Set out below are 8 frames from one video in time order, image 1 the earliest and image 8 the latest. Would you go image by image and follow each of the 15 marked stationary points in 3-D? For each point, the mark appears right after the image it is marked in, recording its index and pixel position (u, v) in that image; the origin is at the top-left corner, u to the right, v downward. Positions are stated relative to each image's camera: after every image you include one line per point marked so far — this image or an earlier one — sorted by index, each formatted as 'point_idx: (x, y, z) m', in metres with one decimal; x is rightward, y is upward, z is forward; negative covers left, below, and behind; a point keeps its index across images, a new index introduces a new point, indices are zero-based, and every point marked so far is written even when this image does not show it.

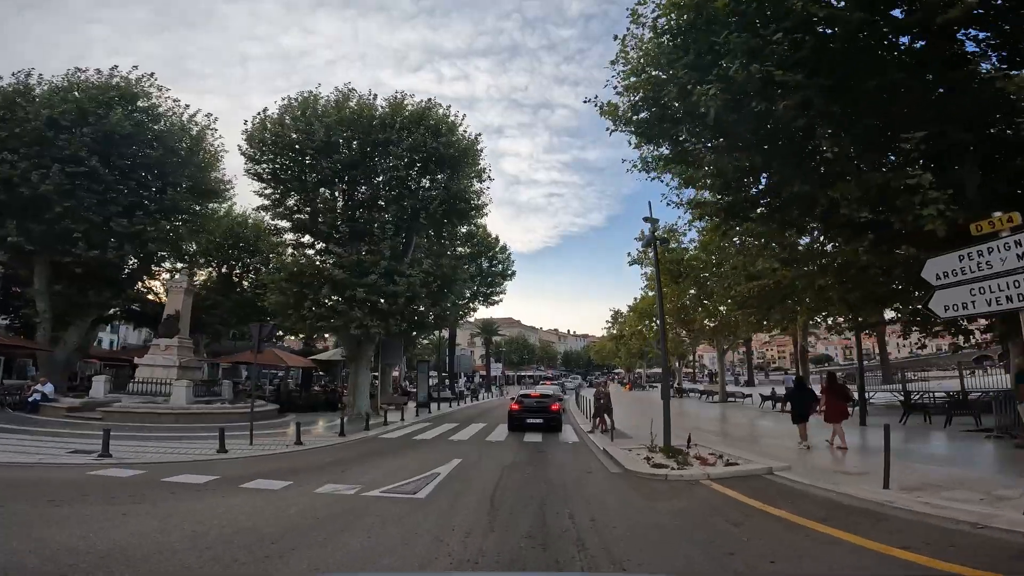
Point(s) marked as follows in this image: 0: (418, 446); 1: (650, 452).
0: (-2.6, -4.4, +16.6) m
1: (+3.1, -3.6, +12.9) m
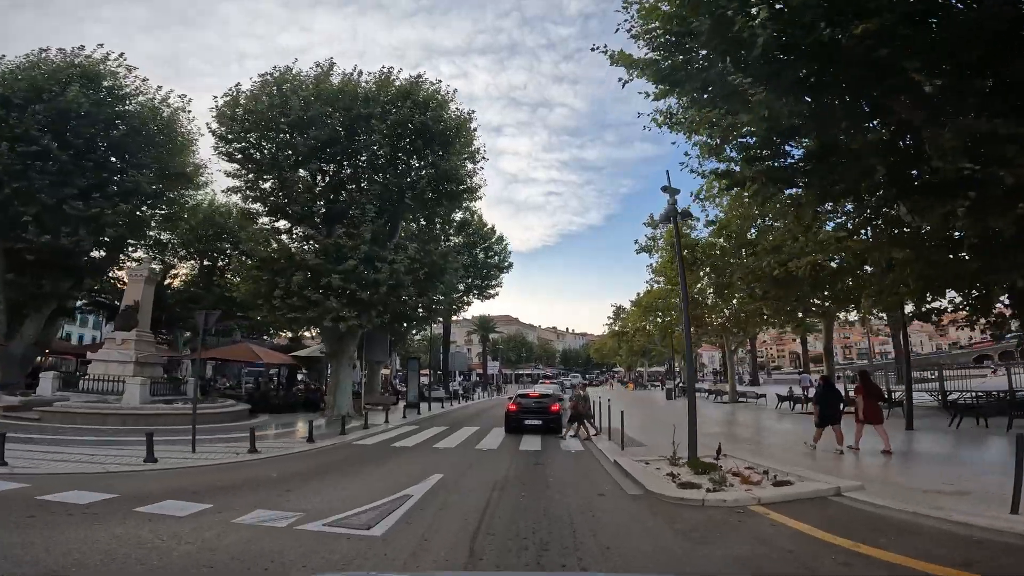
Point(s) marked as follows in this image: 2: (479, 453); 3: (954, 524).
0: (-2.8, -4.0, +14.3) m
1: (+3.0, -3.2, +10.6) m
2: (-0.8, -3.9, +14.0) m
3: (+4.9, -2.6, +6.5) m
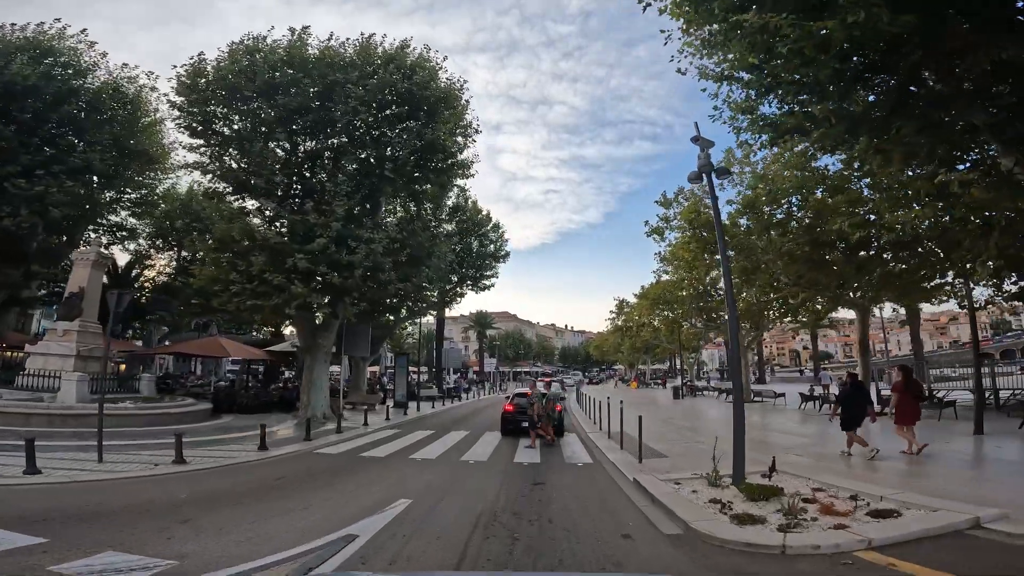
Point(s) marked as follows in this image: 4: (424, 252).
0: (-2.9, -3.5, +11.8) m
1: (+2.8, -2.8, +8.1) m
2: (-0.9, -3.5, +11.5) m
3: (+4.8, -2.2, +4.0) m
4: (-2.9, +1.2, +19.5) m
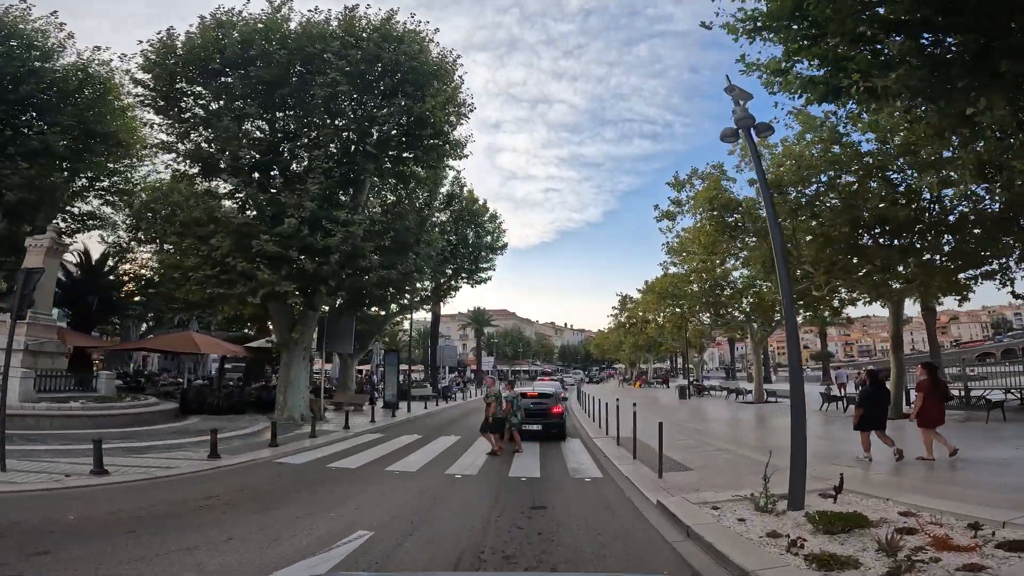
0: (-3.0, -3.2, +10.0) m
1: (+2.7, -2.5, +6.3) m
2: (-1.0, -3.1, +9.6) m
3: (+4.7, -1.9, +2.2) m
4: (-3.0, +1.5, +17.7) m
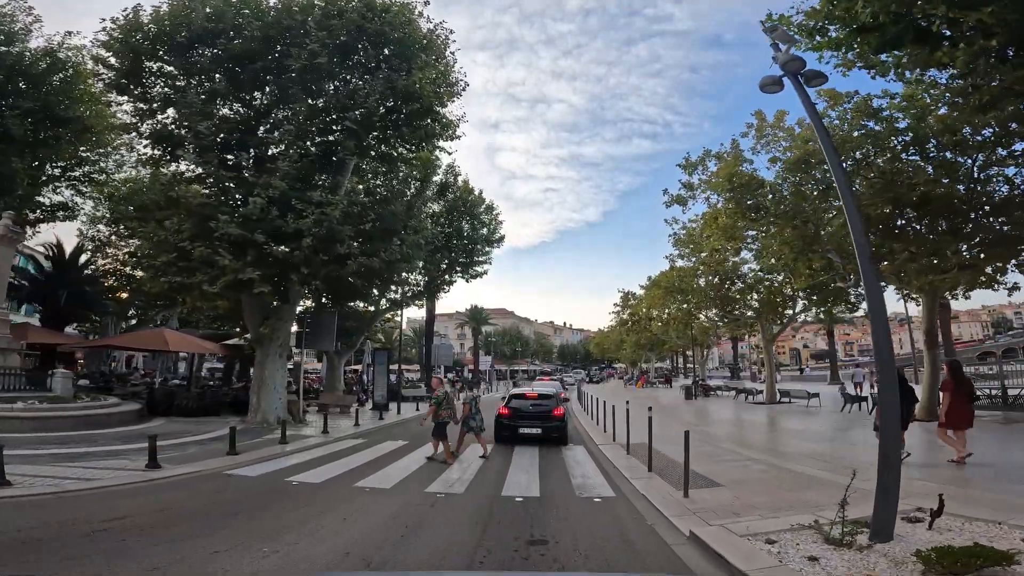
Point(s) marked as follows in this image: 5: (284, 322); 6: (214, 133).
0: (-3.1, -2.9, +8.4) m
1: (+2.7, -2.2, +4.7) m
2: (-1.1, -2.9, +8.0) m
3: (+4.7, -1.6, +0.6) m
4: (-3.1, +1.8, +16.0) m
5: (-6.6, -1.0, +16.8) m
6: (-8.5, +4.5, +16.8) m
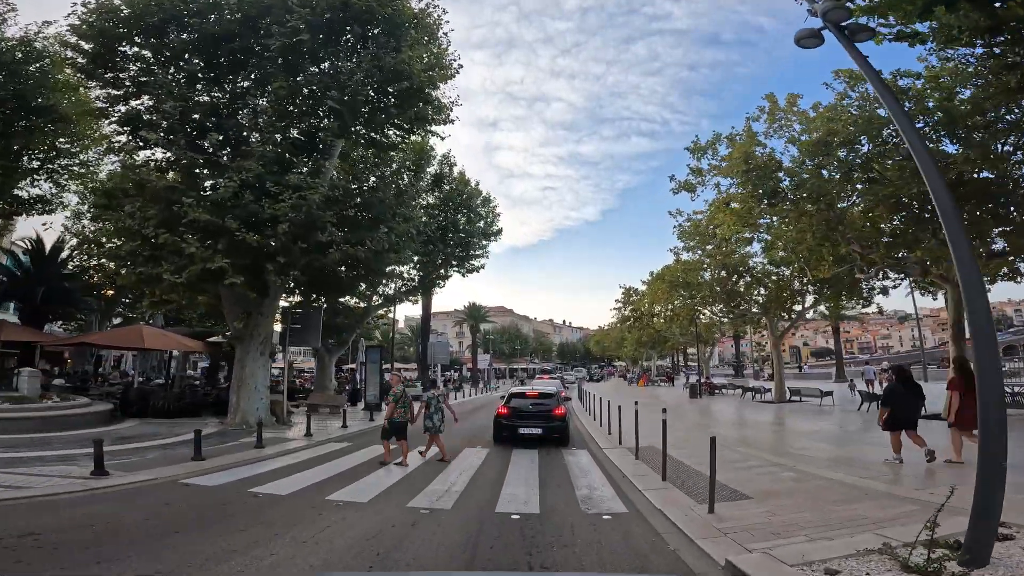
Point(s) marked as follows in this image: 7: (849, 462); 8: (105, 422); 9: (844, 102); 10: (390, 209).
0: (-3.1, -2.7, +7.3) m
1: (+2.6, -2.0, +3.6) m
2: (-1.1, -2.7, +6.9) m
3: (+4.6, -1.4, -0.5) m
4: (-3.2, +2.0, +14.9) m
5: (-6.6, -0.8, +15.7) m
6: (-8.6, +4.7, +15.7) m
7: (+6.0, -3.0, +10.3) m
8: (-10.8, -3.6, +15.5) m
9: (+8.6, +4.7, +15.1) m
10: (-3.2, +2.1, +15.2) m
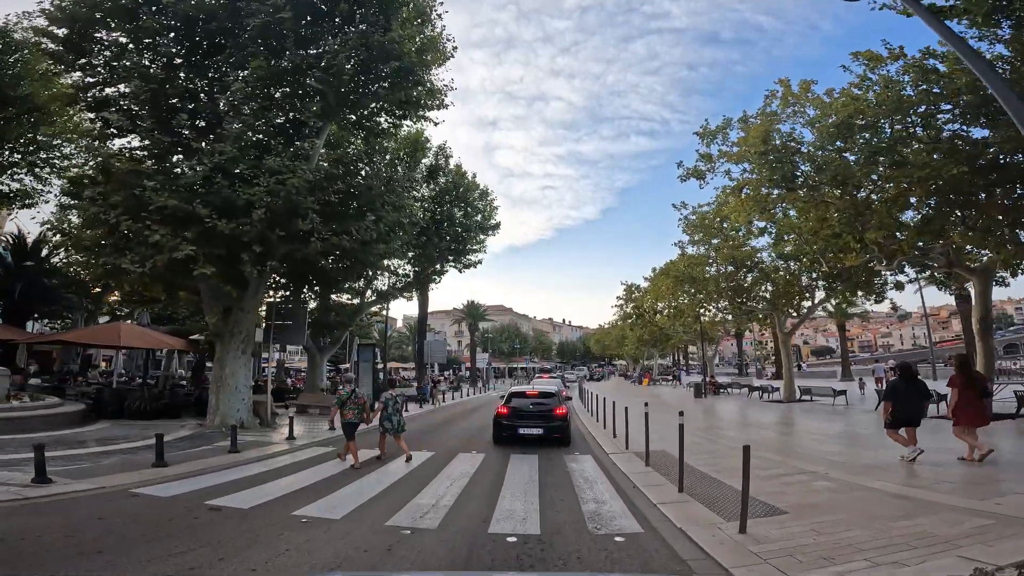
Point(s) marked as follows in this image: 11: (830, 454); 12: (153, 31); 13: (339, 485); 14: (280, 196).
0: (-3.2, -2.6, +6.3) m
1: (+2.6, -1.8, +2.7) m
2: (-1.2, -2.5, +6.0) m
3: (+4.6, -1.2, -1.5) m
4: (-3.3, +2.2, +14.0) m
5: (-6.7, -0.6, +14.7) m
6: (-8.6, +4.8, +14.7) m
7: (+5.9, -2.8, +9.3) m
8: (-10.8, -3.4, +14.5) m
9: (+8.5, +4.9, +14.1) m
10: (-3.2, +2.2, +14.2) m
11: (+5.9, -3.1, +10.9) m
12: (-8.7, +6.6, +14.5) m
13: (-2.4, -2.7, +8.0) m
14: (-4.4, +1.8, +11.8) m
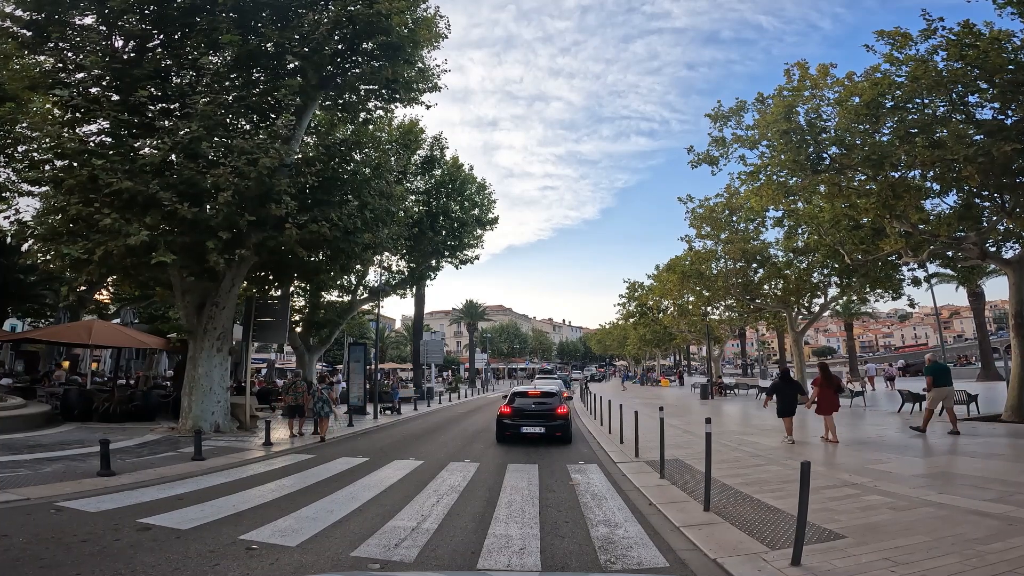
0: (-3.2, -2.4, +5.2) m
1: (+2.5, -1.7, +1.6) m
2: (-1.2, -2.3, +4.9) m
3: (+4.5, -1.1, -2.6) m
4: (-3.3, +2.3, +12.8) m
5: (-6.7, -0.4, +13.6) m
6: (-8.7, +5.0, +13.6) m
7: (+5.9, -2.7, +8.2) m
8: (-10.9, -3.3, +13.4) m
9: (+8.4, +5.1, +13.0) m
10: (-3.3, +2.4, +13.1) m
11: (+5.9, -2.9, +9.8) m
12: (-8.8, +6.8, +13.4) m
13: (-2.4, -2.6, +6.9) m
14: (-4.5, +2.0, +10.7) m
